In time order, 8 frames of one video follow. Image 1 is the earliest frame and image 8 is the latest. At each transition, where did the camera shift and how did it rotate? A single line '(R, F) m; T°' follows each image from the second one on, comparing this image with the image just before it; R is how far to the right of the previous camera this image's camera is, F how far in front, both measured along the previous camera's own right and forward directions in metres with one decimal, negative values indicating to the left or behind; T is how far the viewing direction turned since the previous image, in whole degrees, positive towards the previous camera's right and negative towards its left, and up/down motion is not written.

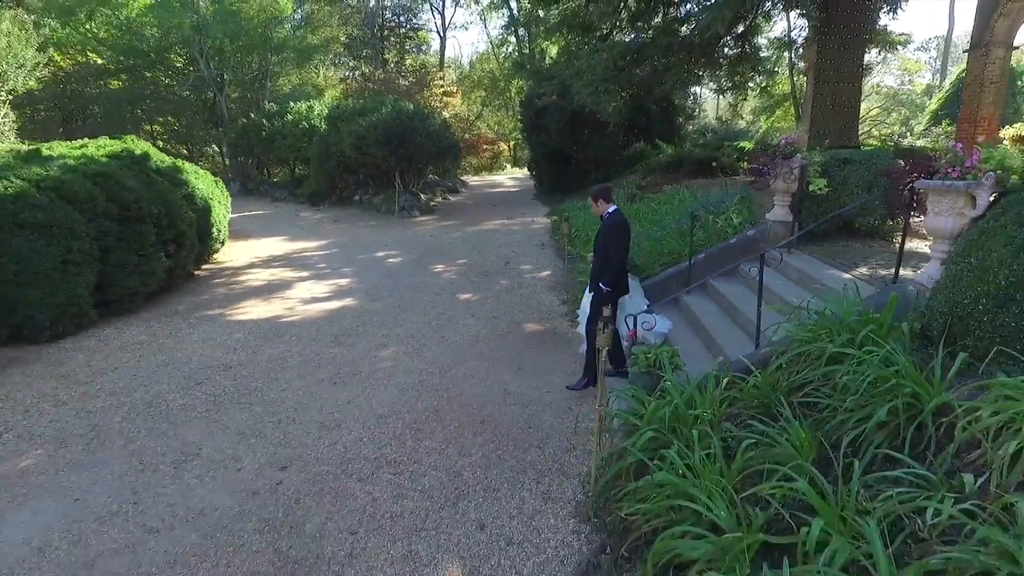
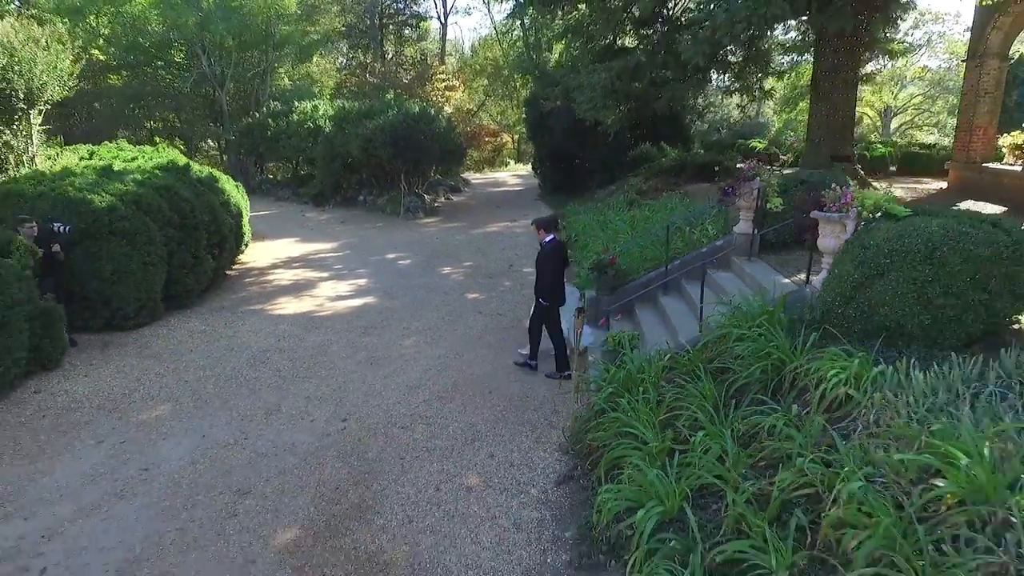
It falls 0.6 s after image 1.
(0.0, -1.5) m; 0°
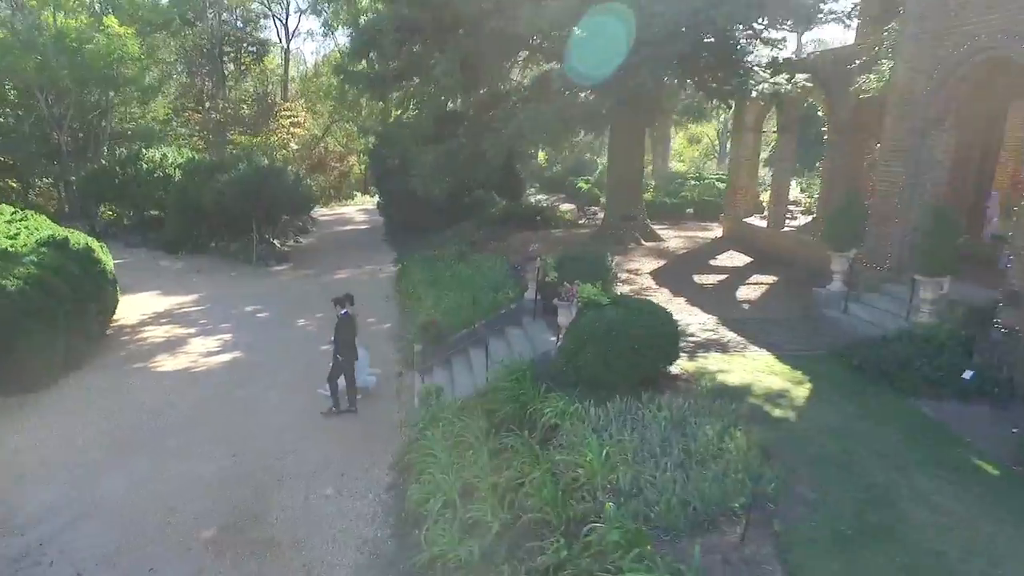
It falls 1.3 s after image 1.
(+0.1, -2.6) m; +10°
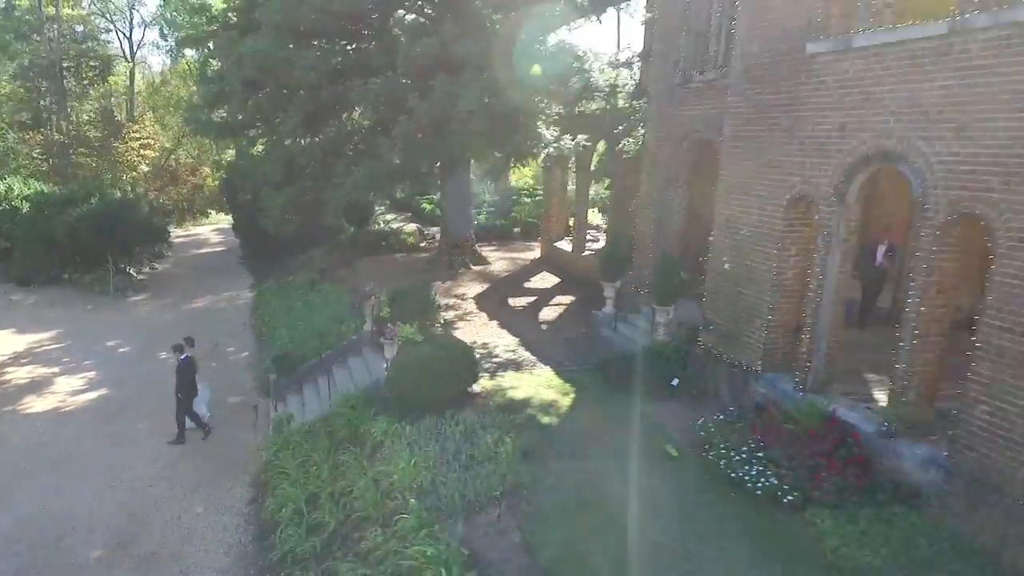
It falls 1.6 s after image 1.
(+0.5, -2.1) m; +9°
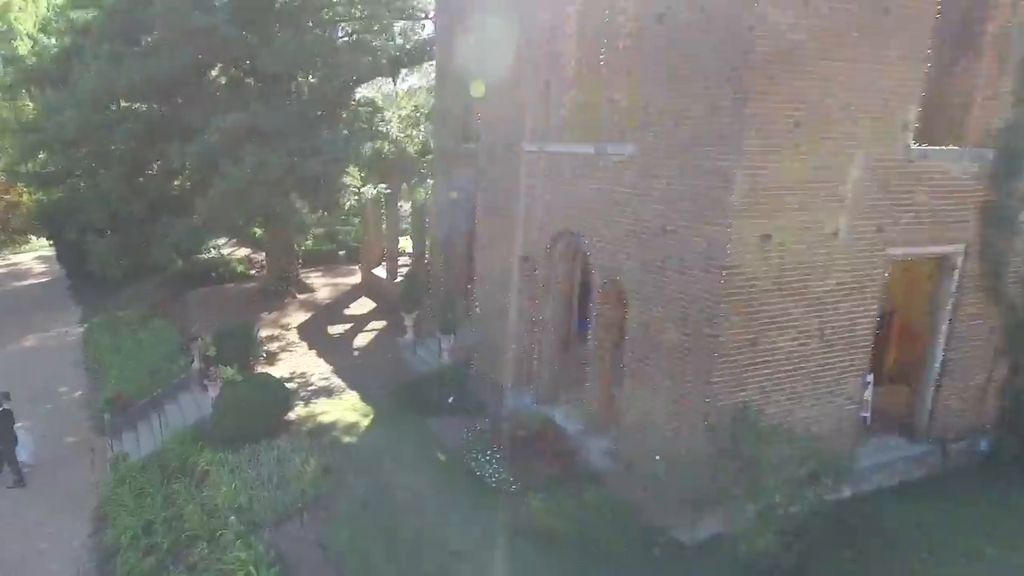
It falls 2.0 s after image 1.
(+0.8, -2.2) m; +10°
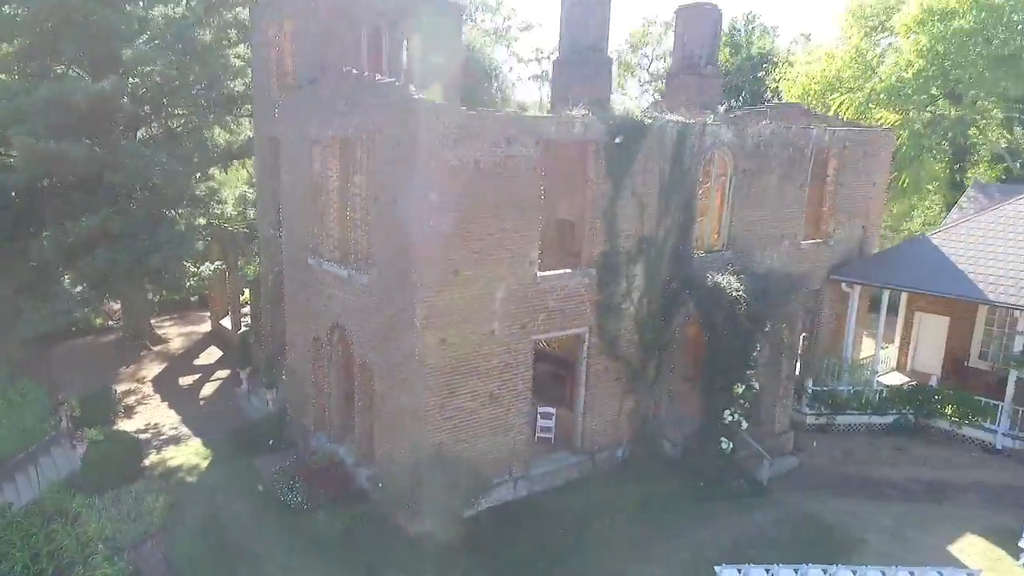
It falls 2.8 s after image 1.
(+1.5, -4.1) m; +8°
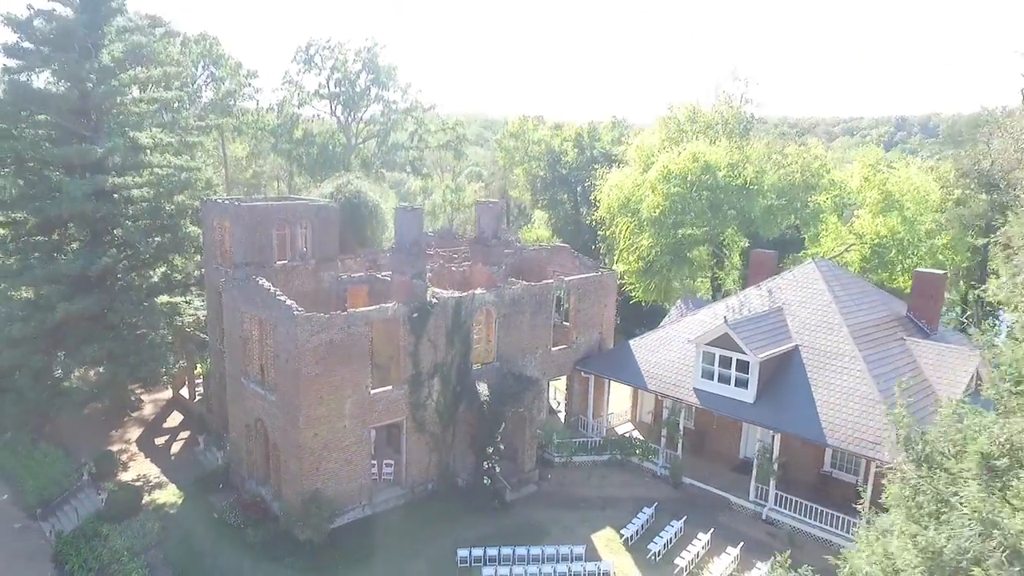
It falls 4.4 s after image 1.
(+2.7, -9.4) m; +4°
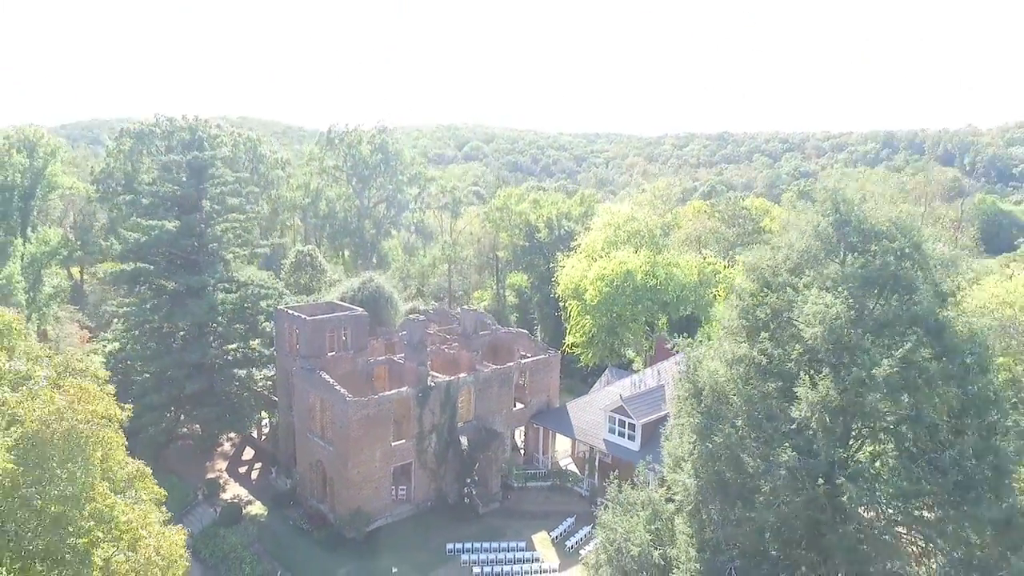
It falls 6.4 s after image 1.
(+1.3, -11.7) m; 0°
